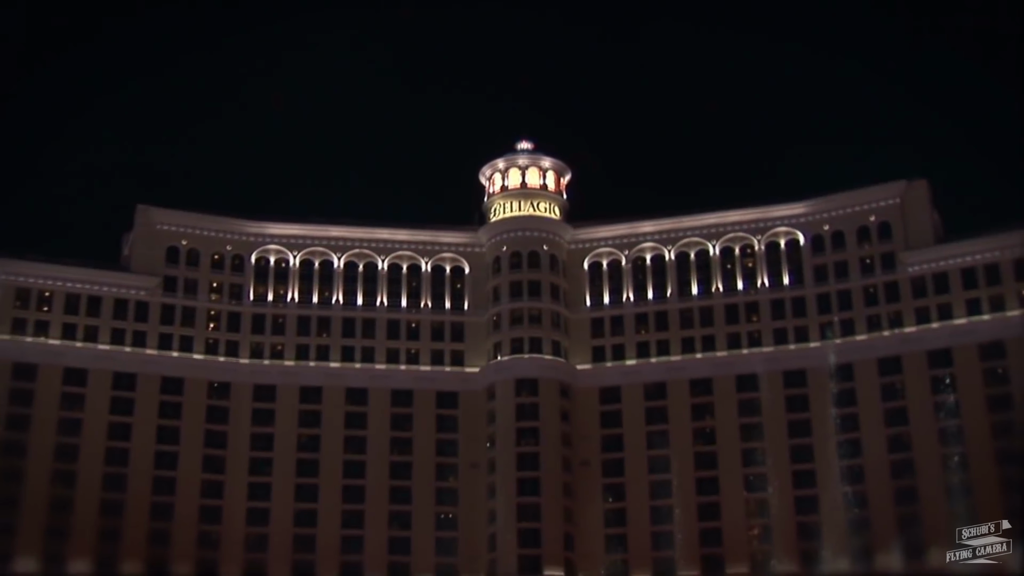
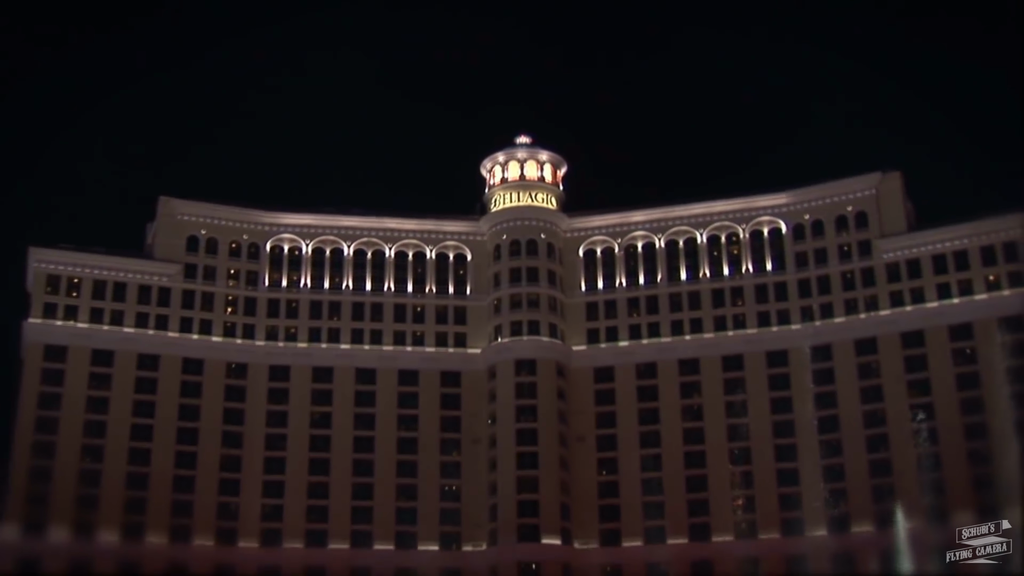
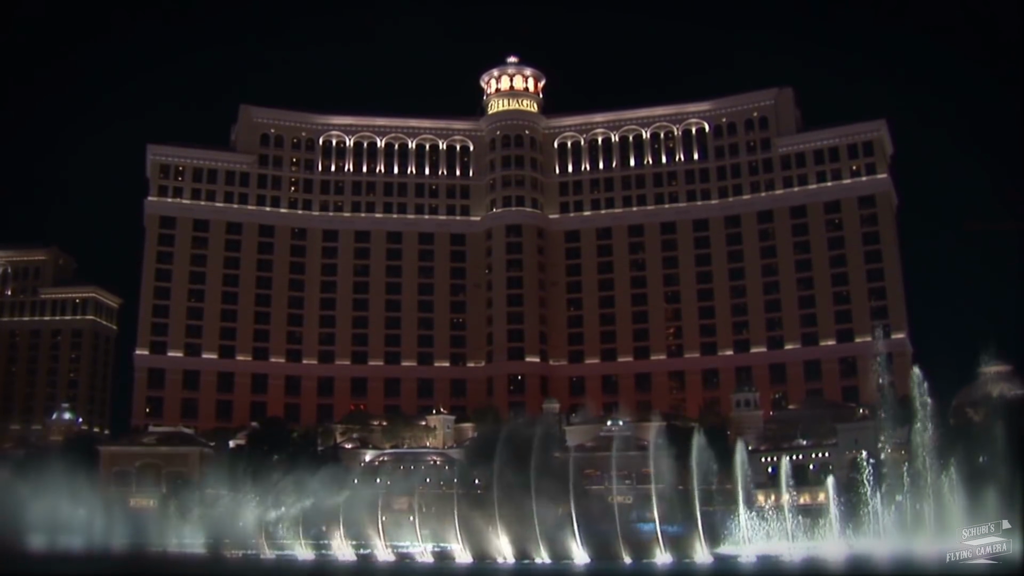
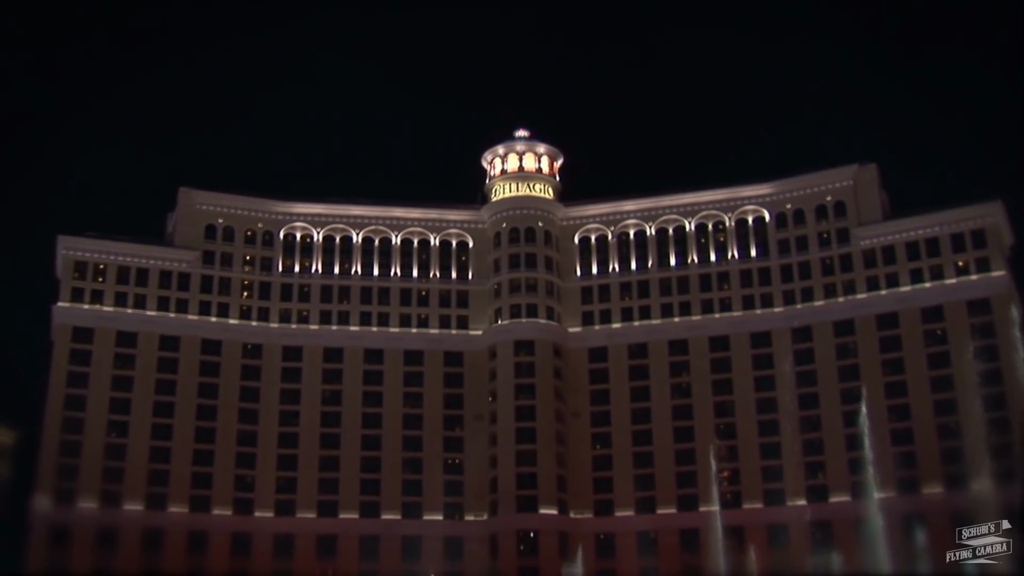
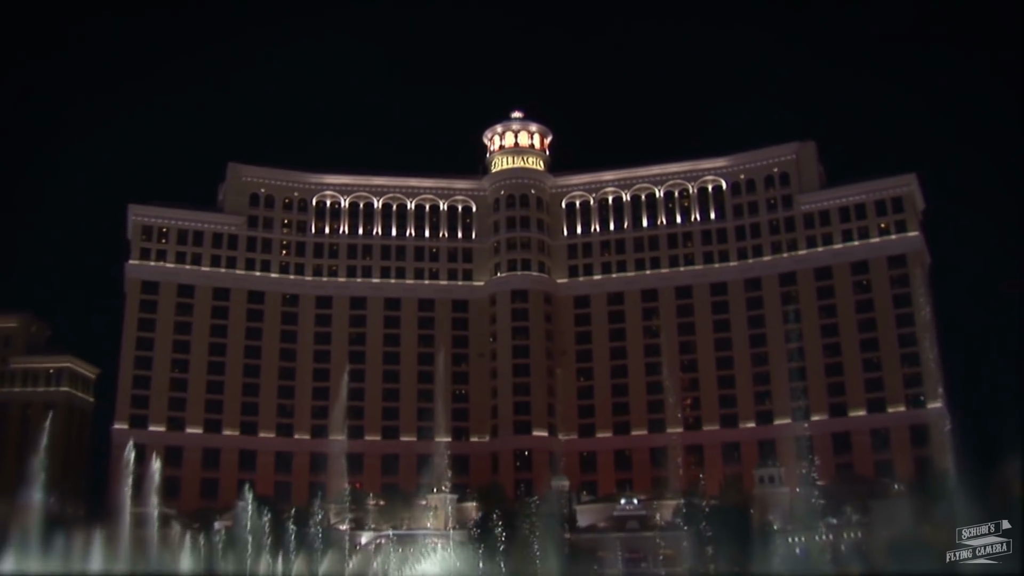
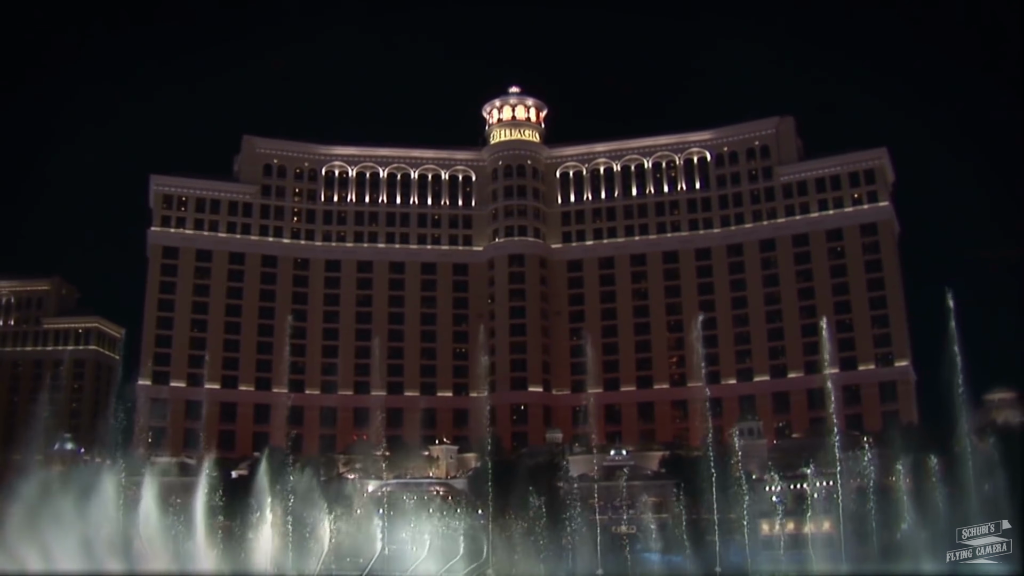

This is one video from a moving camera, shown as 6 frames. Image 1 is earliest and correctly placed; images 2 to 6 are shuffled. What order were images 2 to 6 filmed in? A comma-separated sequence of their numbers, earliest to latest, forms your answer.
2, 4, 5, 6, 3
